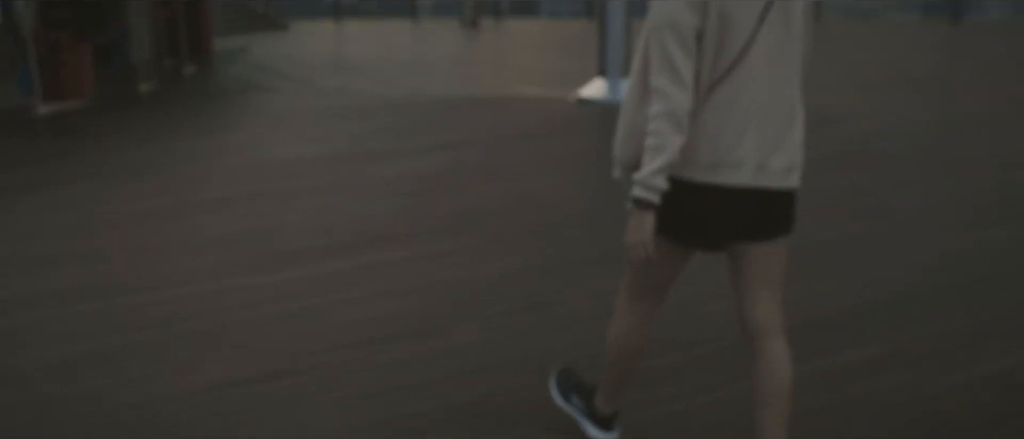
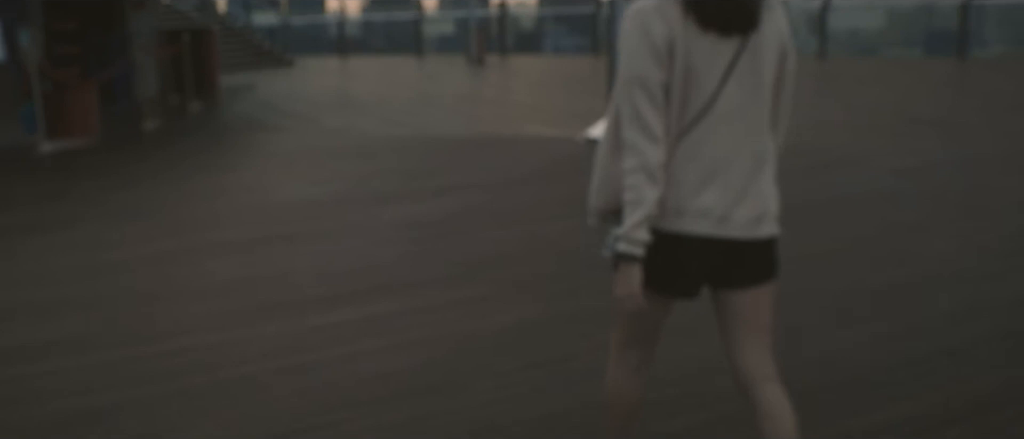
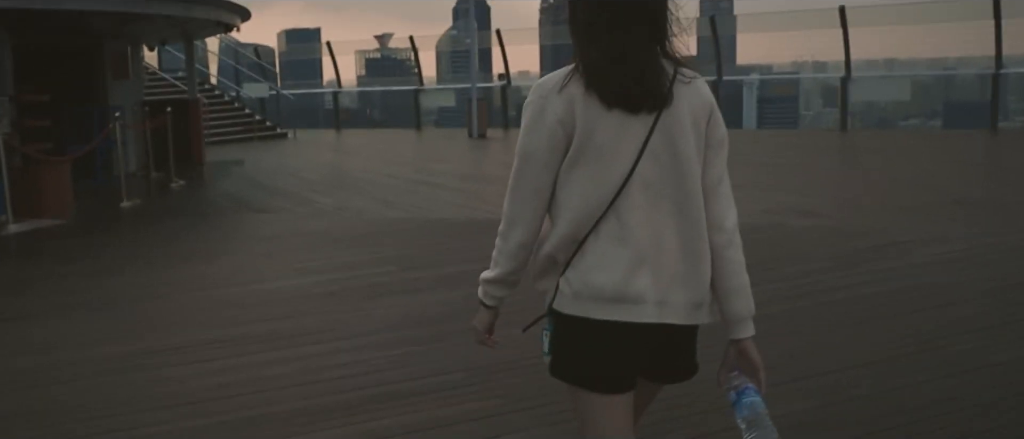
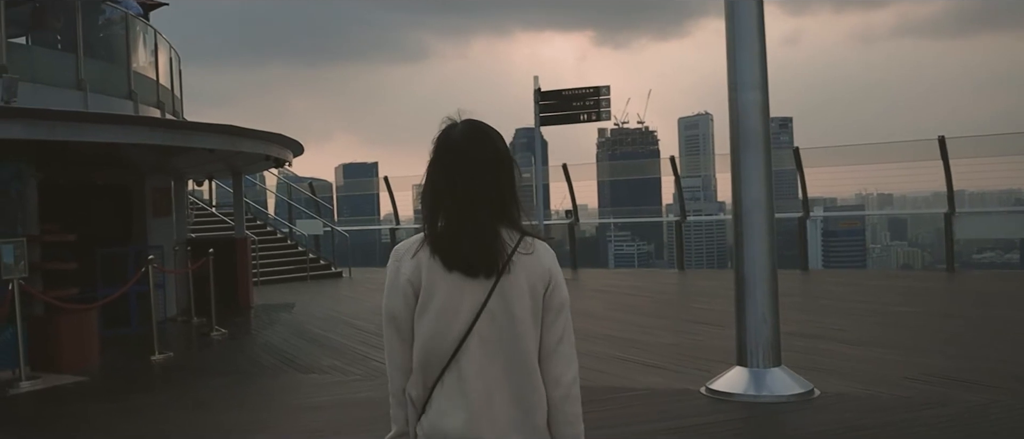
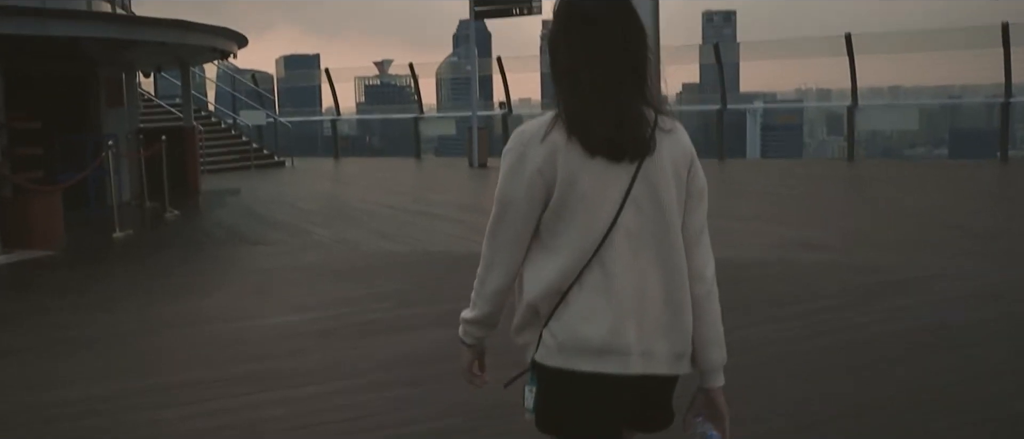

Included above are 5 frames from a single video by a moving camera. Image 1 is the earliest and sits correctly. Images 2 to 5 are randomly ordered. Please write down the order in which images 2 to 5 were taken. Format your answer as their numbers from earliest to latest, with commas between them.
2, 3, 5, 4
